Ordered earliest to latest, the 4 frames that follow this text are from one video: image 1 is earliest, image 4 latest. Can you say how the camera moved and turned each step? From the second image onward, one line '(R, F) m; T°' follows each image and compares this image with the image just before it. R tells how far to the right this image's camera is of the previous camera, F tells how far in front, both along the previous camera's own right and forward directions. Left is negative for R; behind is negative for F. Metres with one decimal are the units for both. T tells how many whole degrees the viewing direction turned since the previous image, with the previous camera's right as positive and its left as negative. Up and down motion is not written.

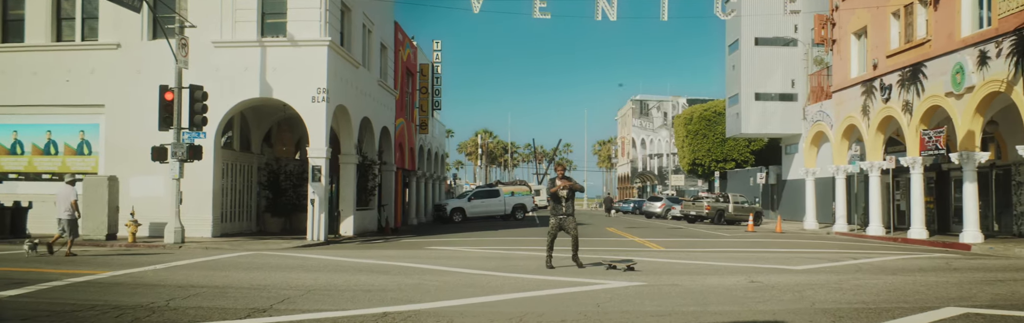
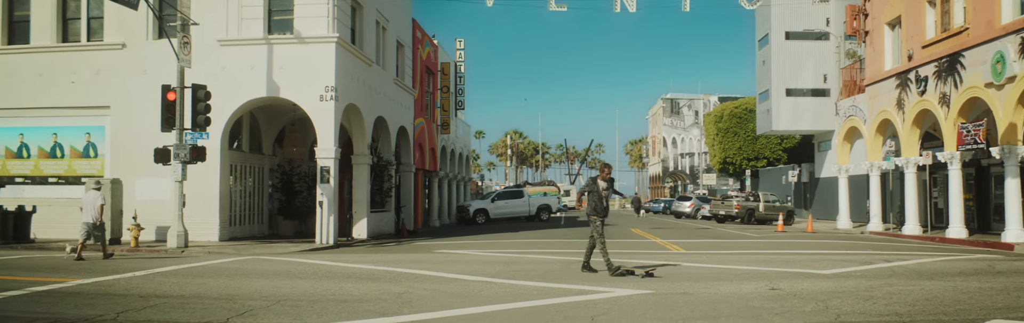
(+0.5, +0.9) m; -3°
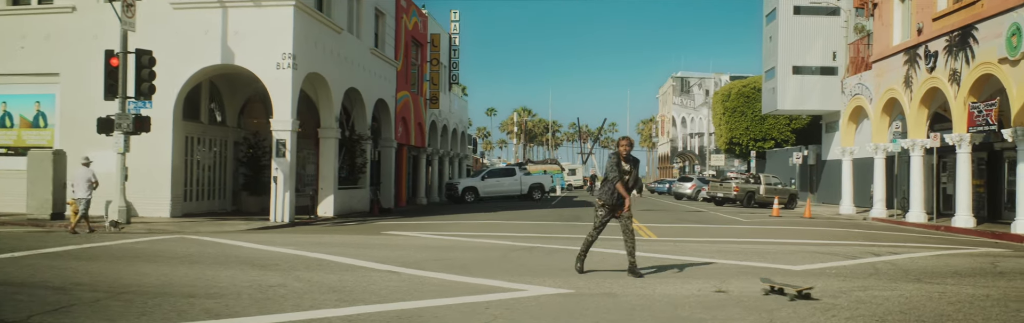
(+1.2, +1.5) m; -1°
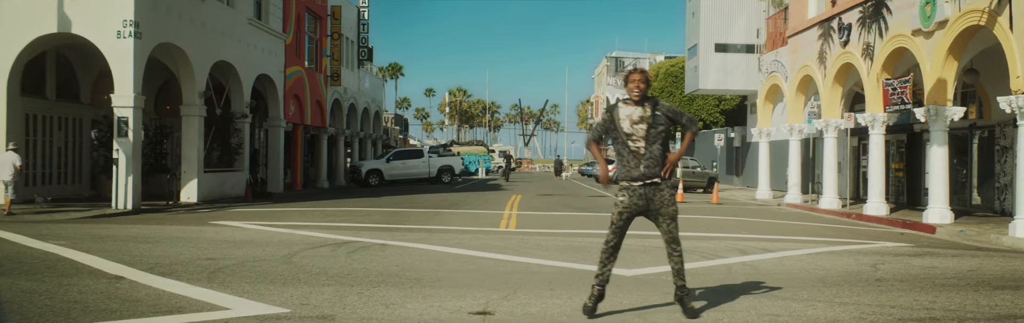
(+1.9, +1.8) m; +4°
